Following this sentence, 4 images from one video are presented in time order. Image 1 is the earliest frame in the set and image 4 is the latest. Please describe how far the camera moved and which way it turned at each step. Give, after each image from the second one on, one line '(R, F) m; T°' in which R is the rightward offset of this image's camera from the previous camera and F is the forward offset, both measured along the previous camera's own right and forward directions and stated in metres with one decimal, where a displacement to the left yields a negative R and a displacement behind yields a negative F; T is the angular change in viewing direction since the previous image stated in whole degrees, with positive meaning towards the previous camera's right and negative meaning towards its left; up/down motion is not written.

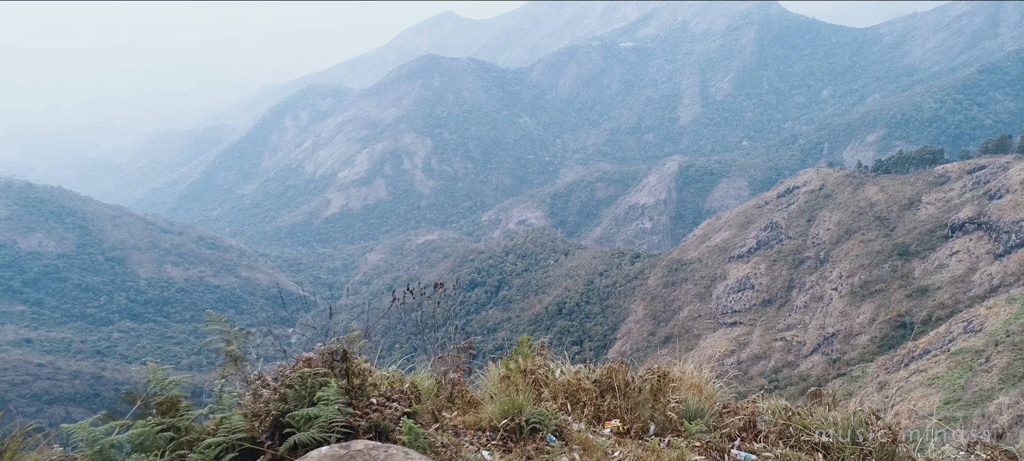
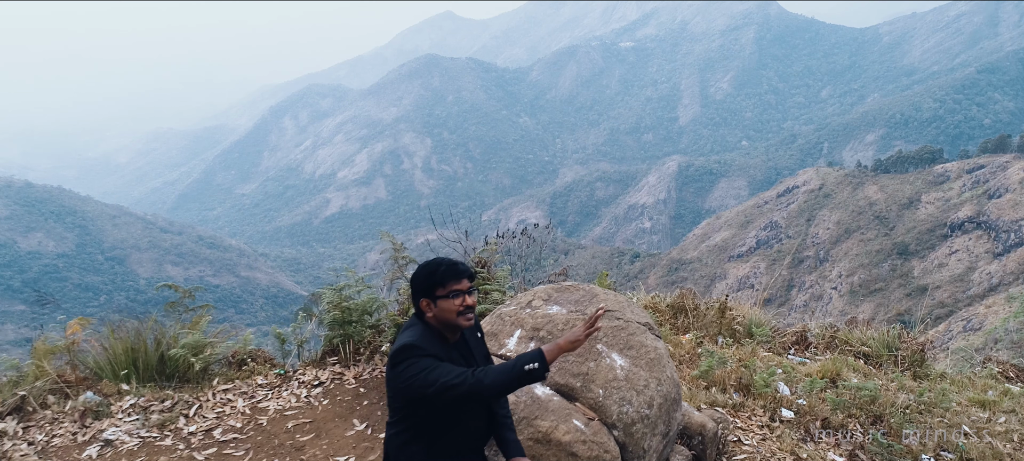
(+0.5, +0.6) m; 0°
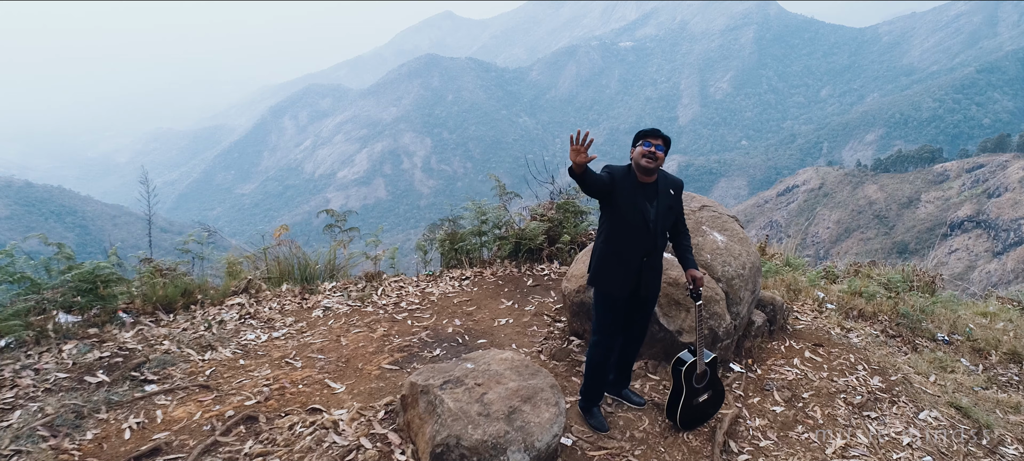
(-0.6, -0.9) m; 0°
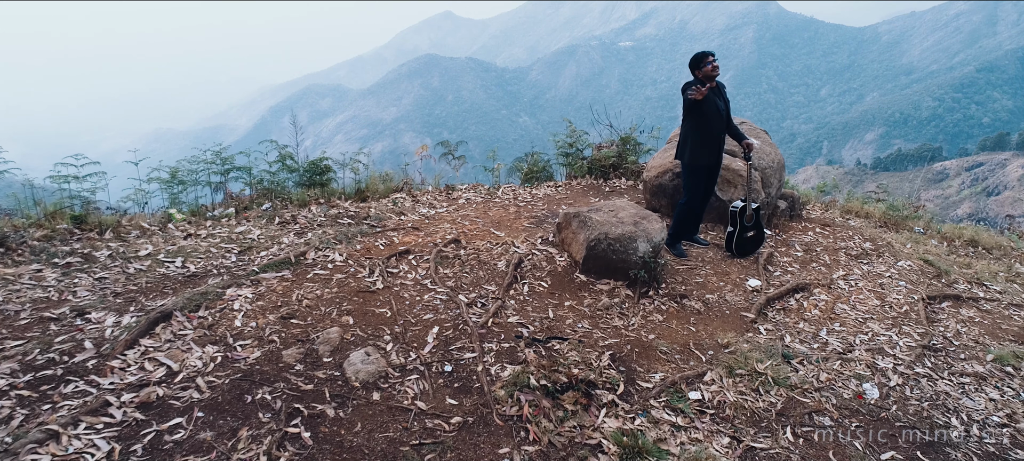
(-0.7, -1.3) m; 0°
